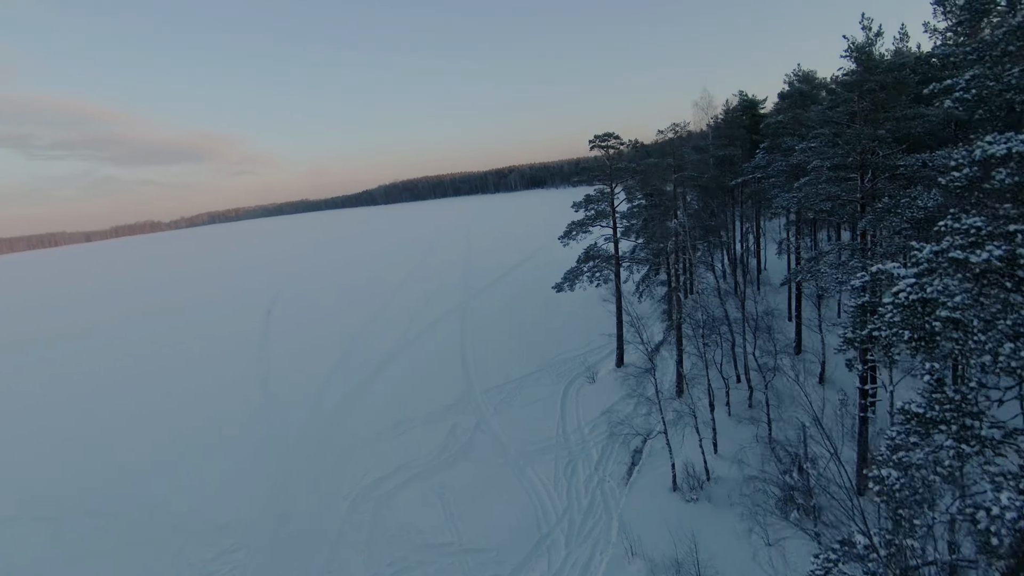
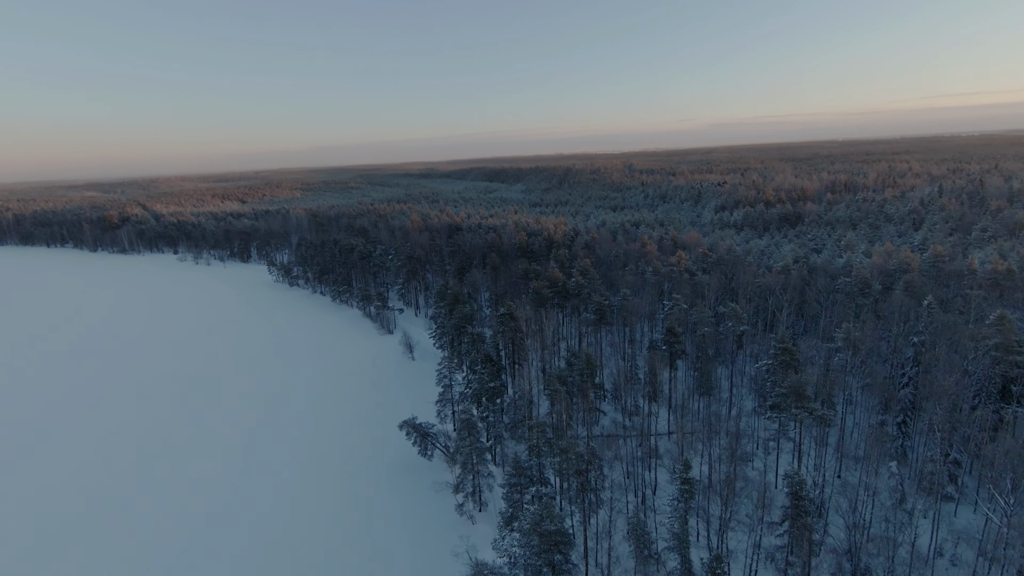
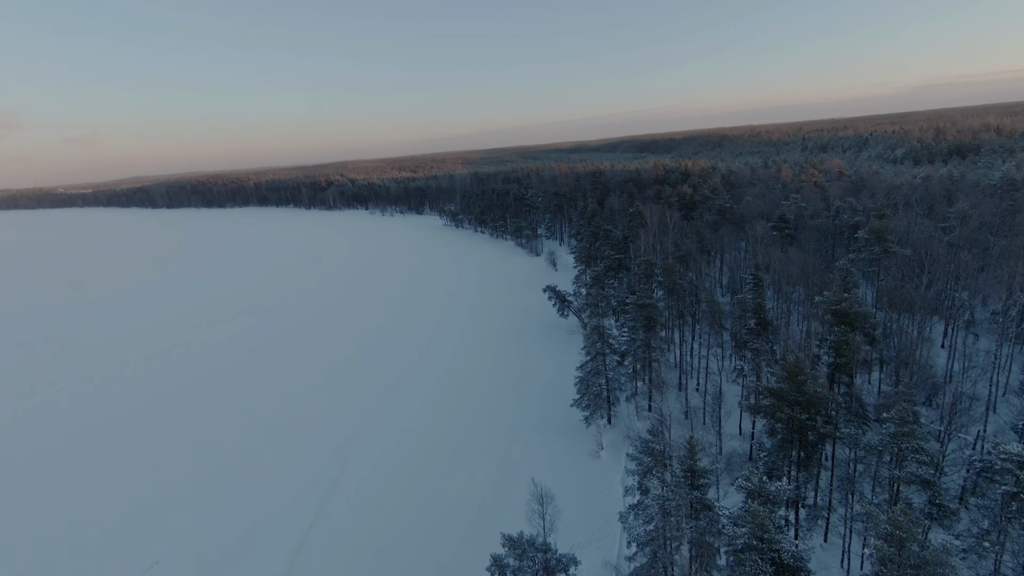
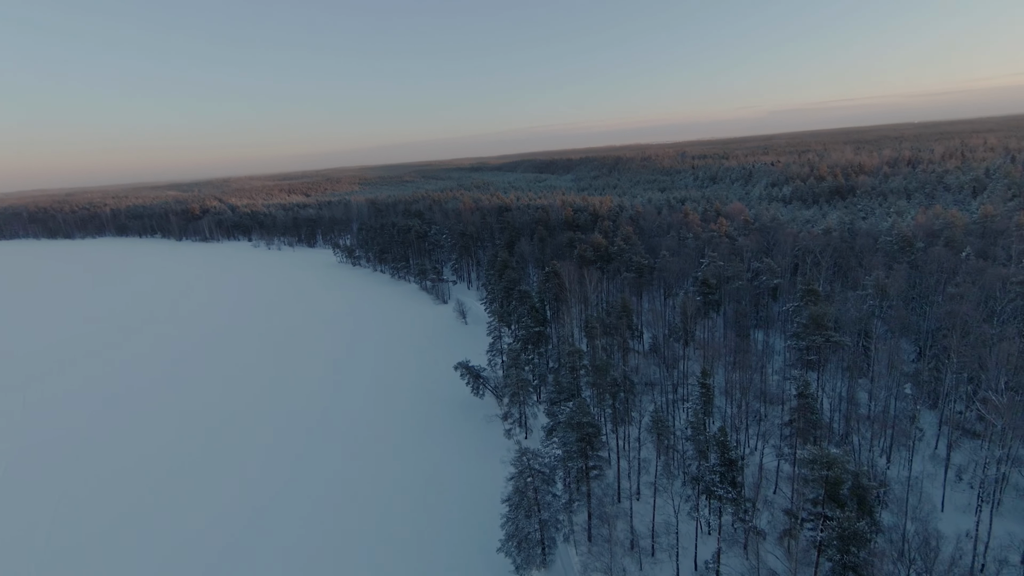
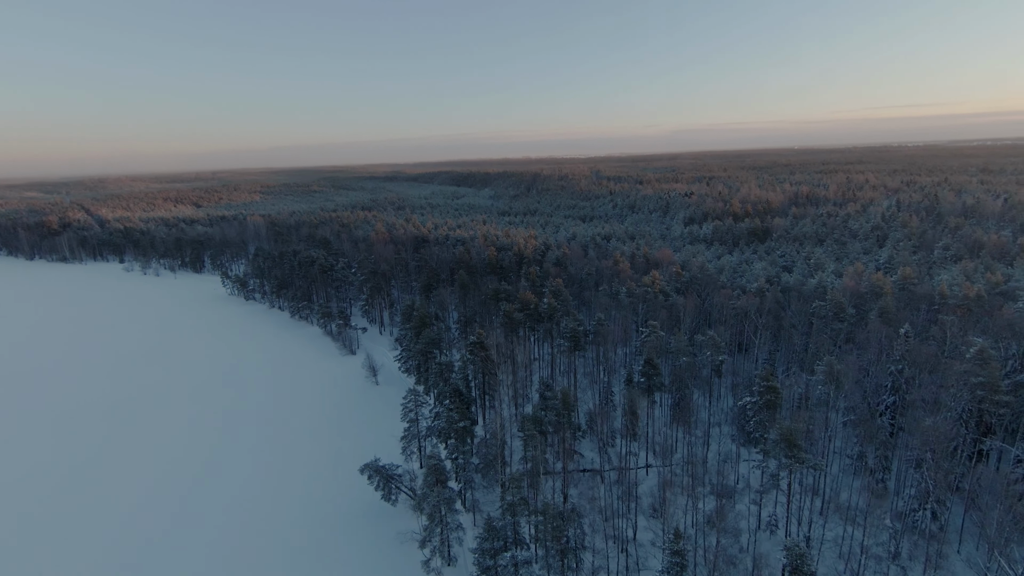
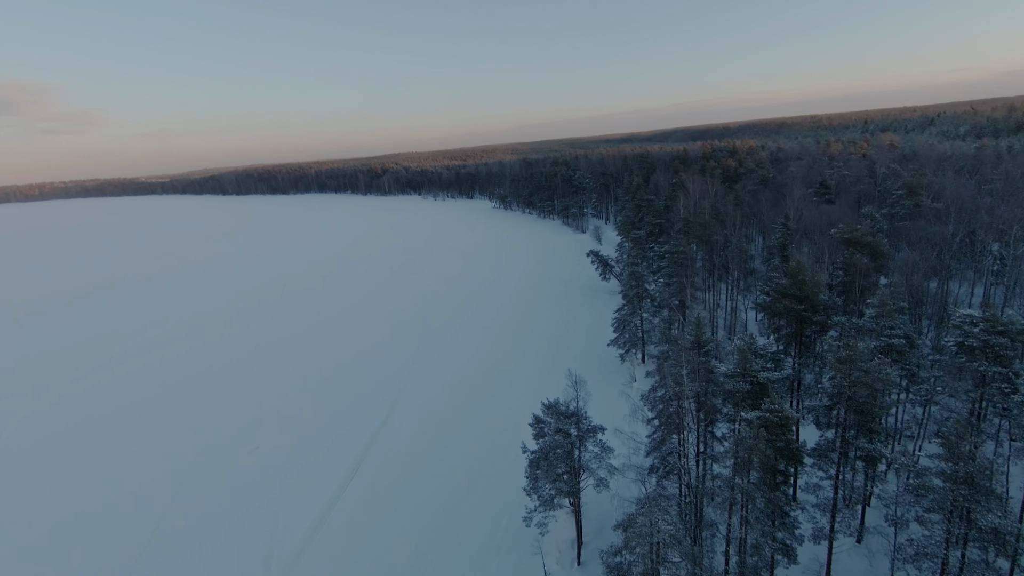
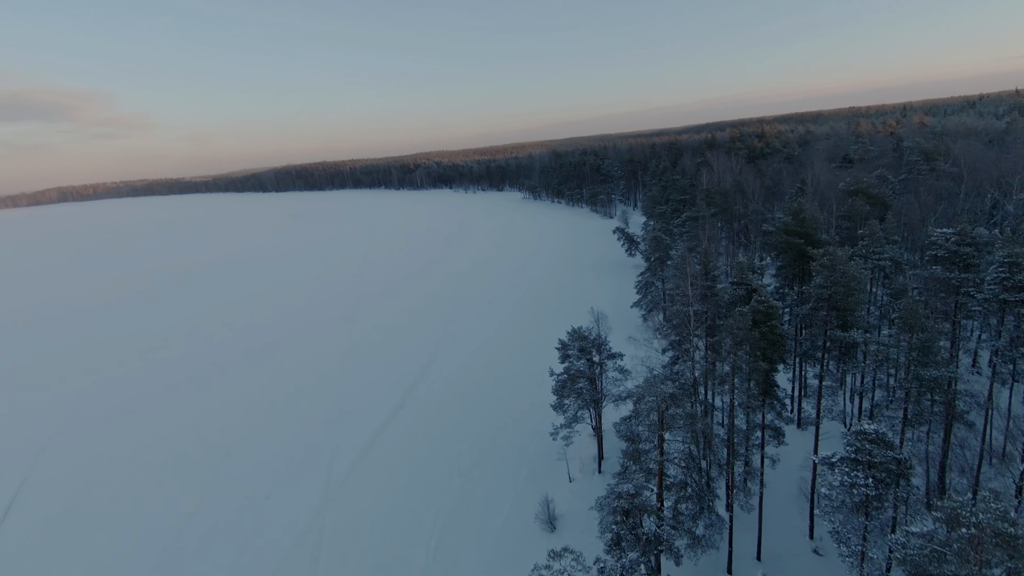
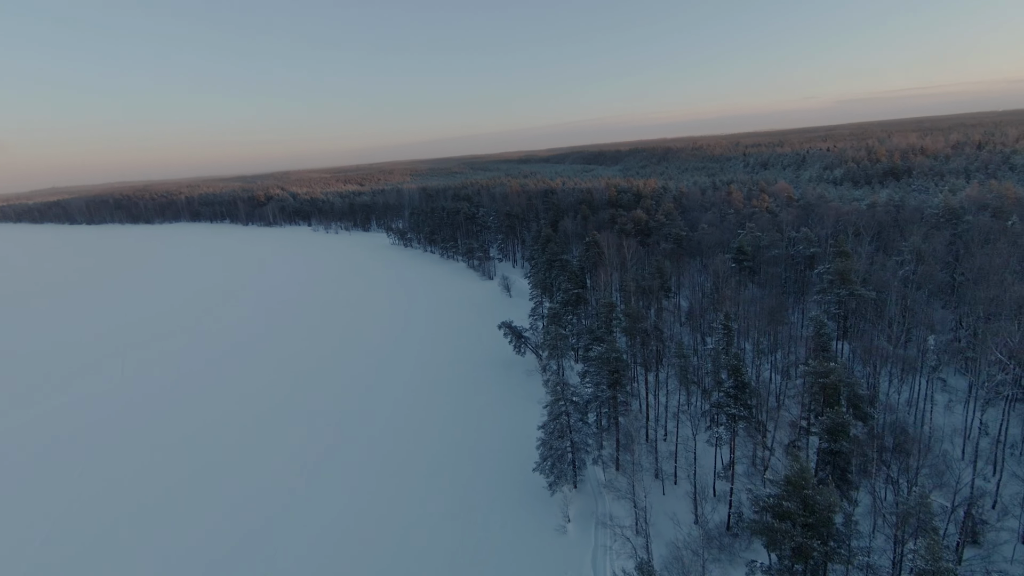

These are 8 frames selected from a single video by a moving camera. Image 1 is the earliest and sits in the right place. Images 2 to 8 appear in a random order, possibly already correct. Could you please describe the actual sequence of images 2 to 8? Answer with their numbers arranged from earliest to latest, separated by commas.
7, 6, 3, 8, 4, 2, 5
